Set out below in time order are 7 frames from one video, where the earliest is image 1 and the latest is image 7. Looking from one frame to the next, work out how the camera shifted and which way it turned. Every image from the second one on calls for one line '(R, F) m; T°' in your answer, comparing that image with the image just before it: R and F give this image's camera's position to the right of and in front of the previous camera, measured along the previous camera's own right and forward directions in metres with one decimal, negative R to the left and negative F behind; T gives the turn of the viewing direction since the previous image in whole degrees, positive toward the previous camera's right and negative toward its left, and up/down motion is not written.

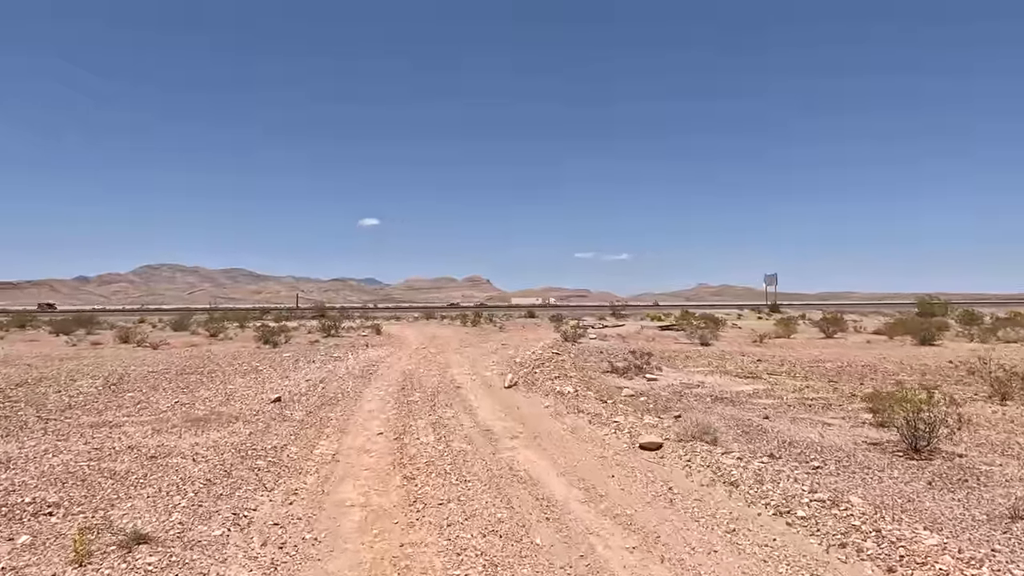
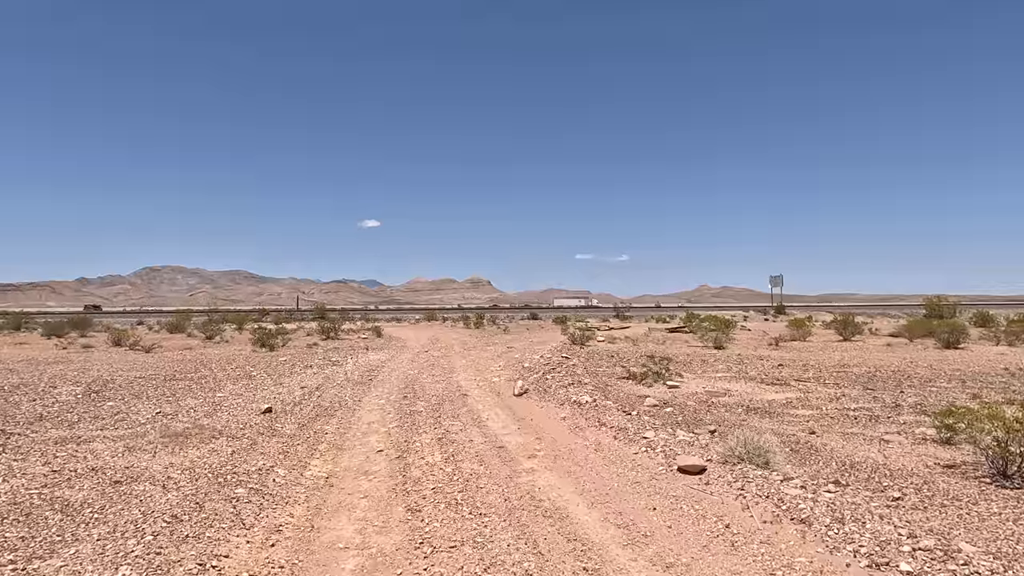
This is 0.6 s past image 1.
(-0.2, +1.2) m; 0°
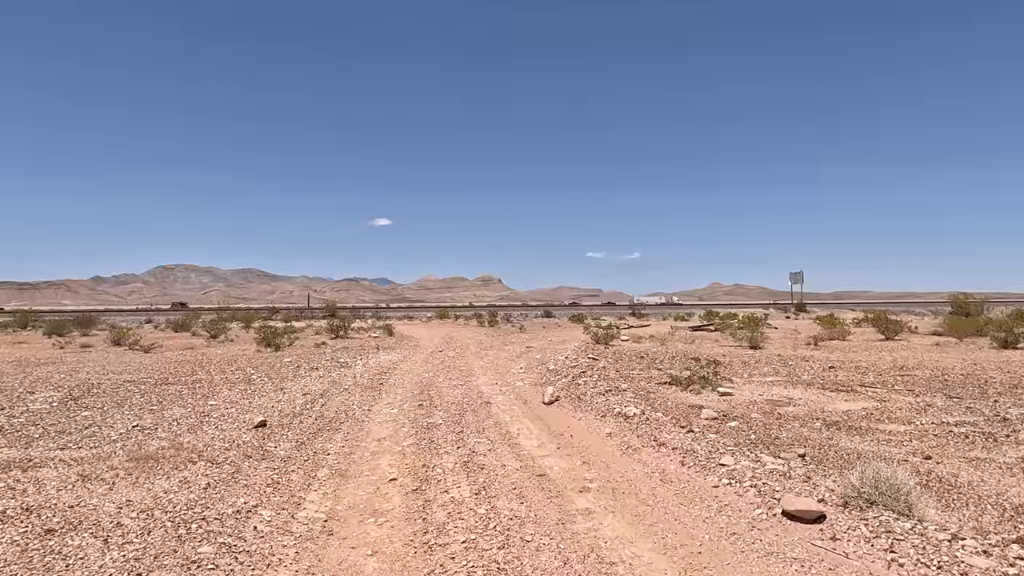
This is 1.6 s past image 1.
(-0.4, +1.9) m; -1°
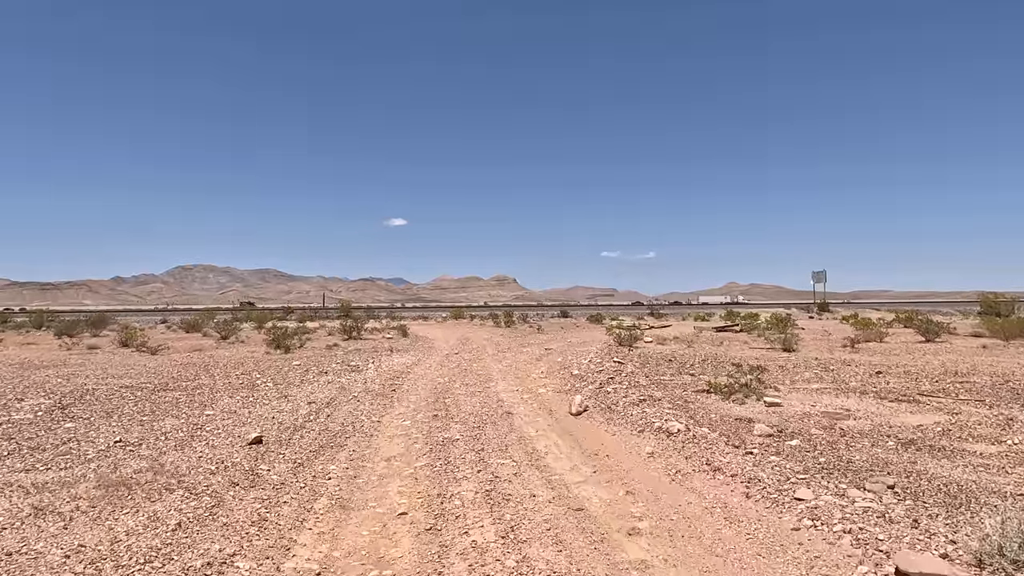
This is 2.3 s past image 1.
(-0.2, +1.3) m; -1°
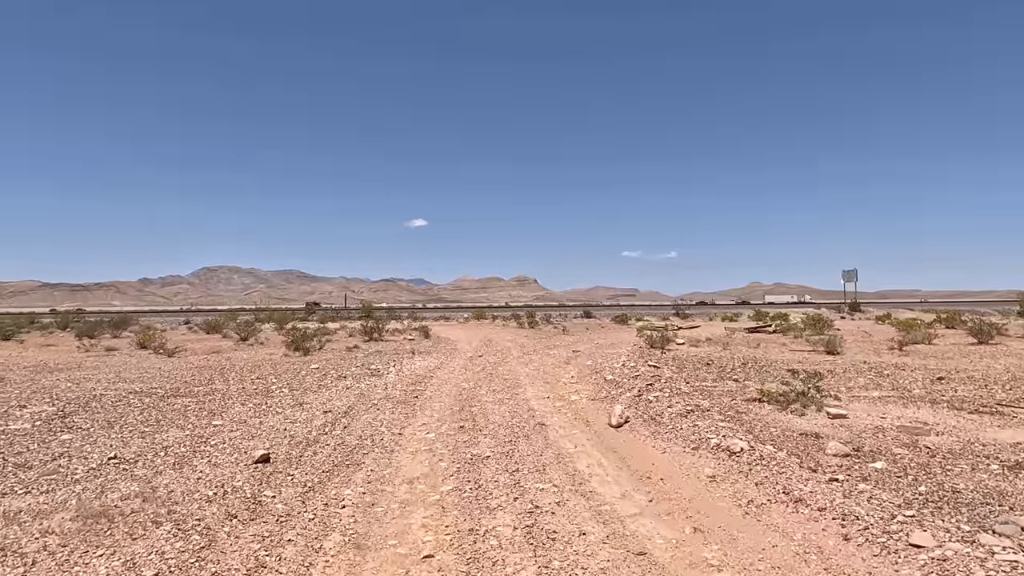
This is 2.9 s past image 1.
(-0.2, +1.2) m; -2°
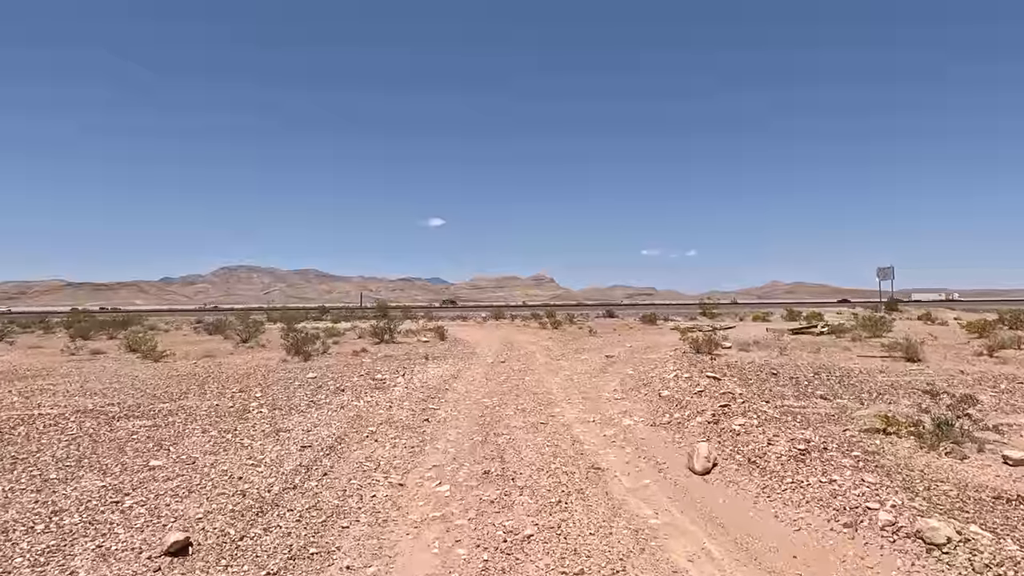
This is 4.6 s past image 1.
(-0.4, +3.3) m; -1°
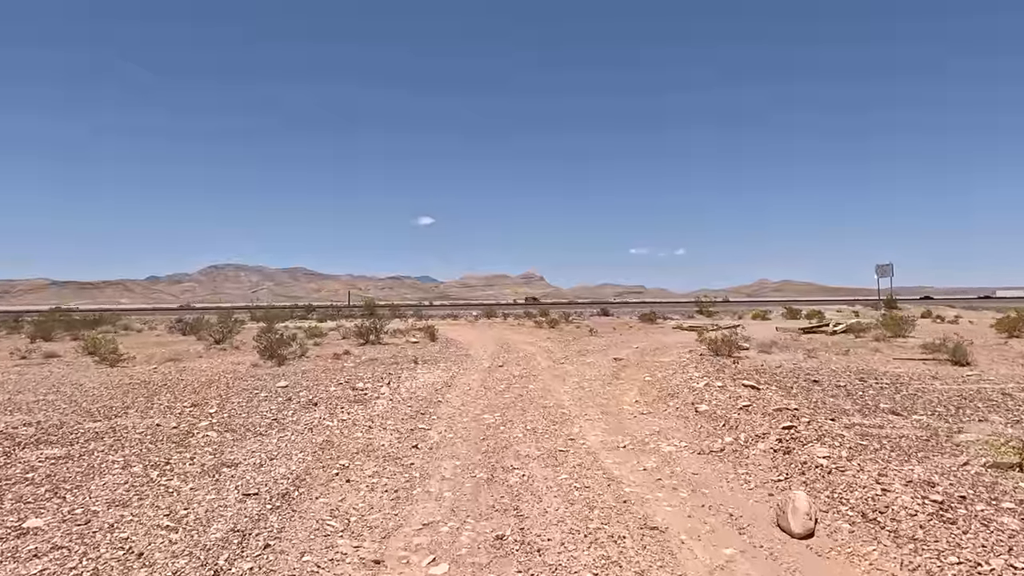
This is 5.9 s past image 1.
(-0.3, +2.5) m; +1°
